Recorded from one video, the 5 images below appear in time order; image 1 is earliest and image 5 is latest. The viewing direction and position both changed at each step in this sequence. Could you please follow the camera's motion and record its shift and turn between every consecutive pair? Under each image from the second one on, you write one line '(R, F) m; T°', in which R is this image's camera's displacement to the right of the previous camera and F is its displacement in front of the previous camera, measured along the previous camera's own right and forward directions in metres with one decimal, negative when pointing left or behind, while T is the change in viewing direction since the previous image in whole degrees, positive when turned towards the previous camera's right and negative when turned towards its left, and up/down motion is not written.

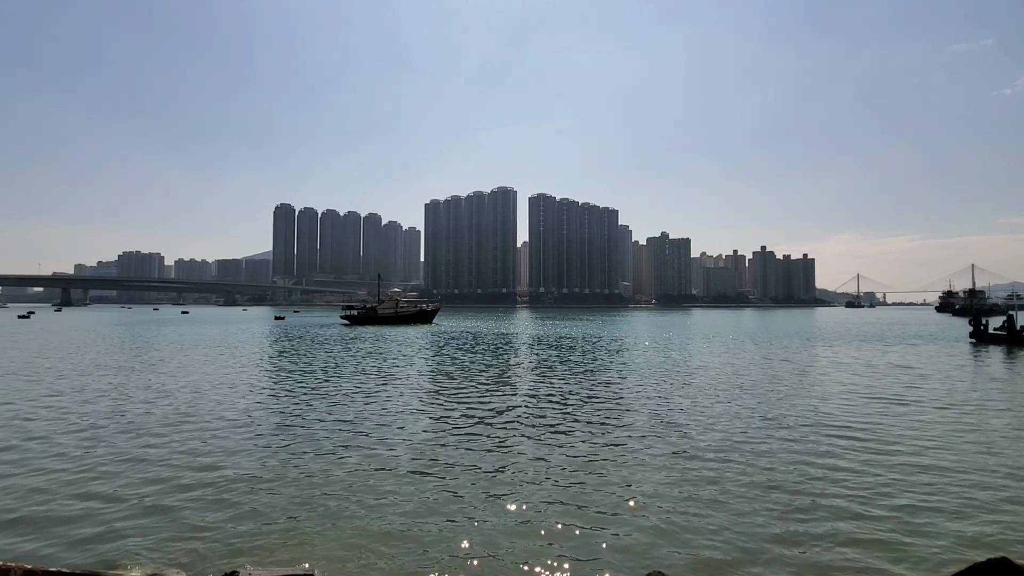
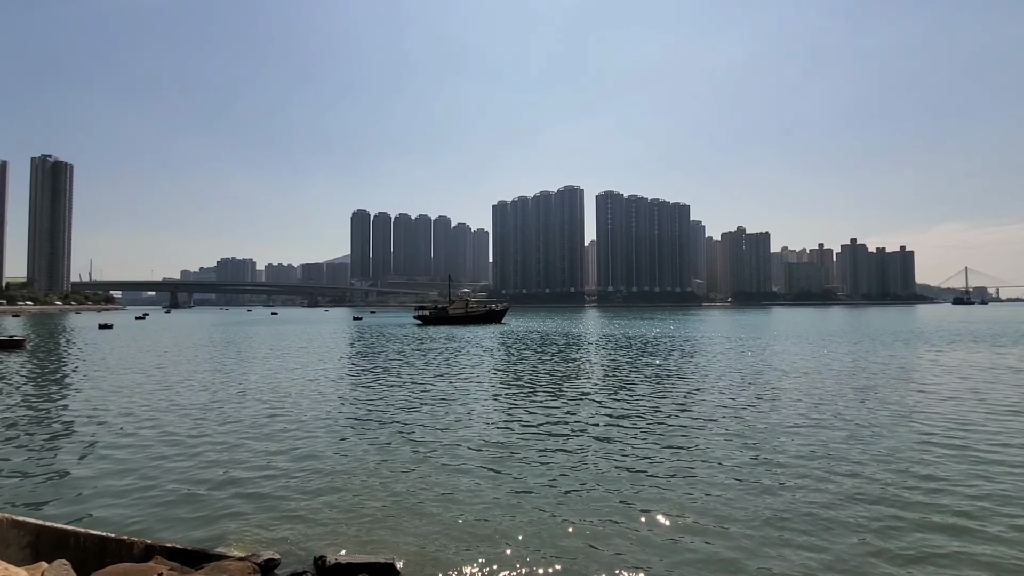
(+0.4, 0.0) m; -8°
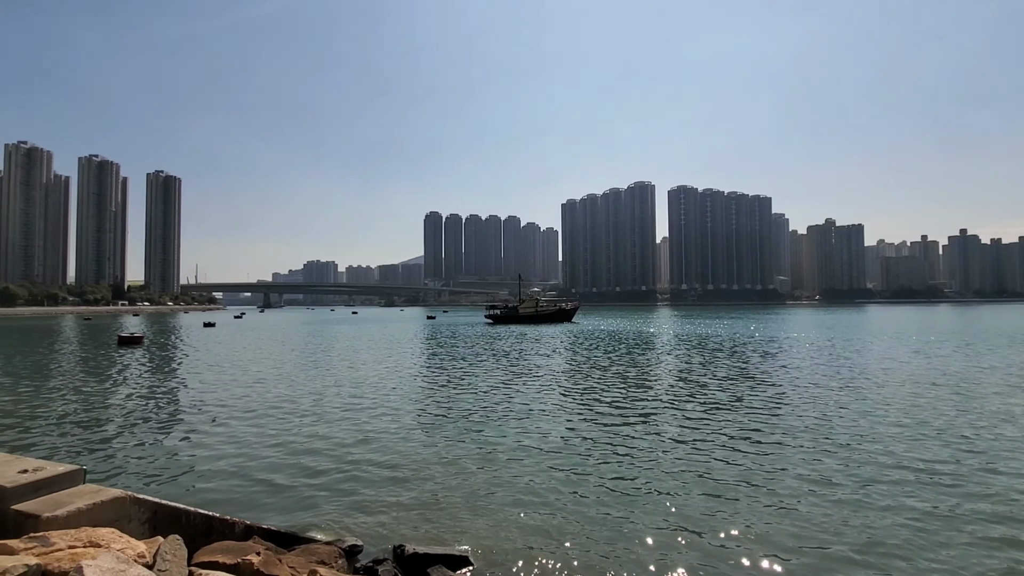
(+0.4, -0.2) m; -8°
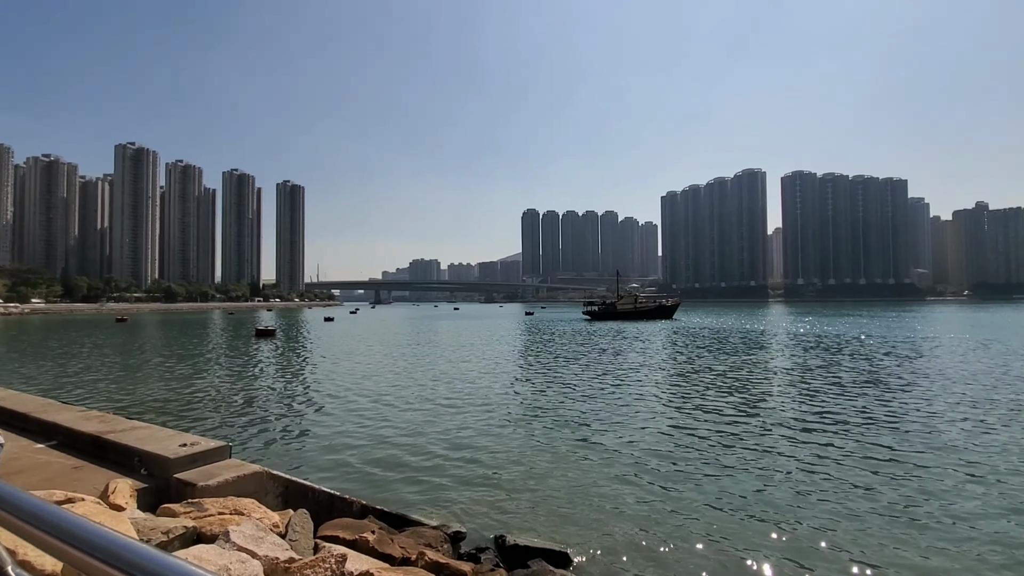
(+0.1, -0.2) m; -11°
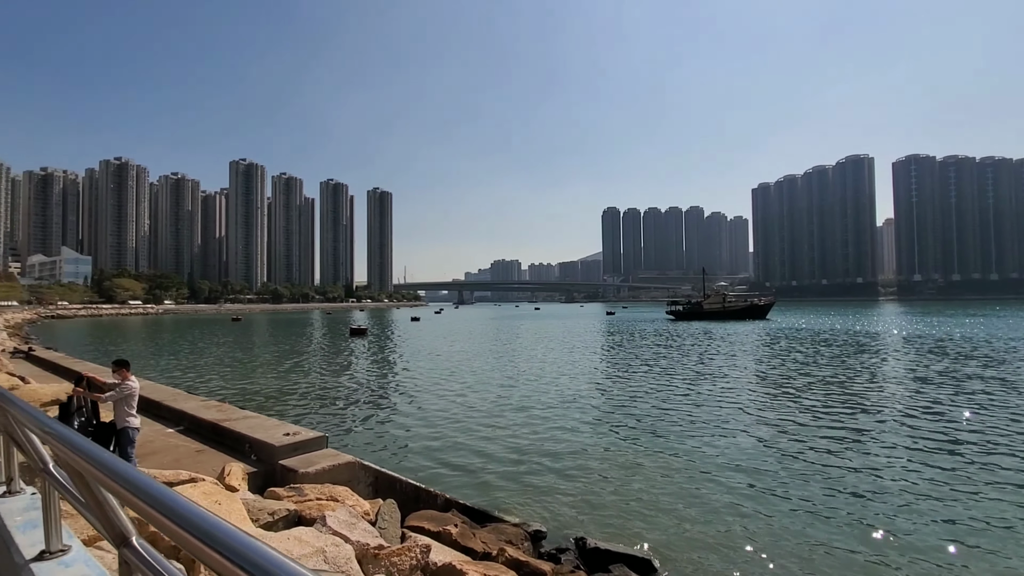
(+0.4, -0.1) m; -9°
